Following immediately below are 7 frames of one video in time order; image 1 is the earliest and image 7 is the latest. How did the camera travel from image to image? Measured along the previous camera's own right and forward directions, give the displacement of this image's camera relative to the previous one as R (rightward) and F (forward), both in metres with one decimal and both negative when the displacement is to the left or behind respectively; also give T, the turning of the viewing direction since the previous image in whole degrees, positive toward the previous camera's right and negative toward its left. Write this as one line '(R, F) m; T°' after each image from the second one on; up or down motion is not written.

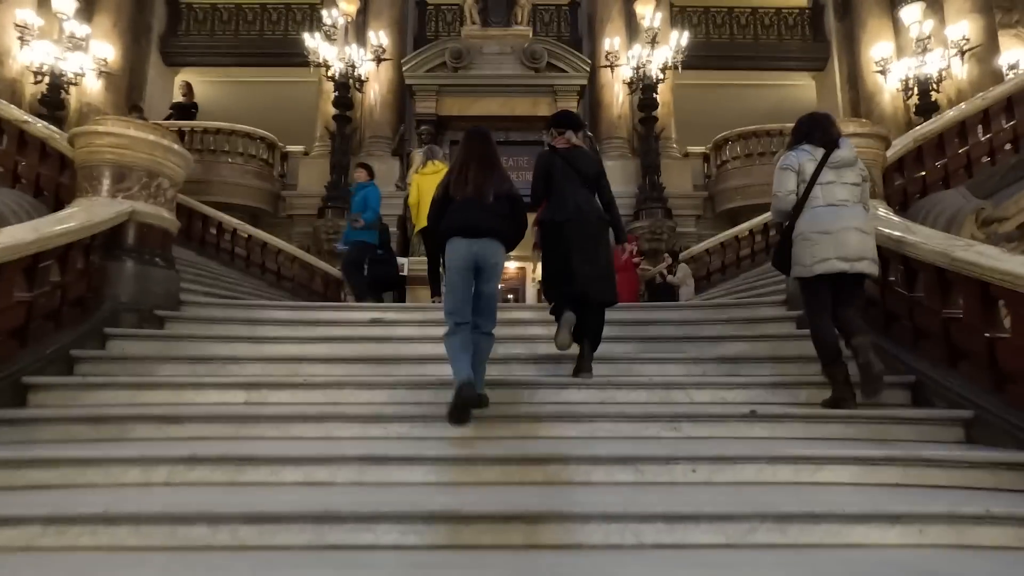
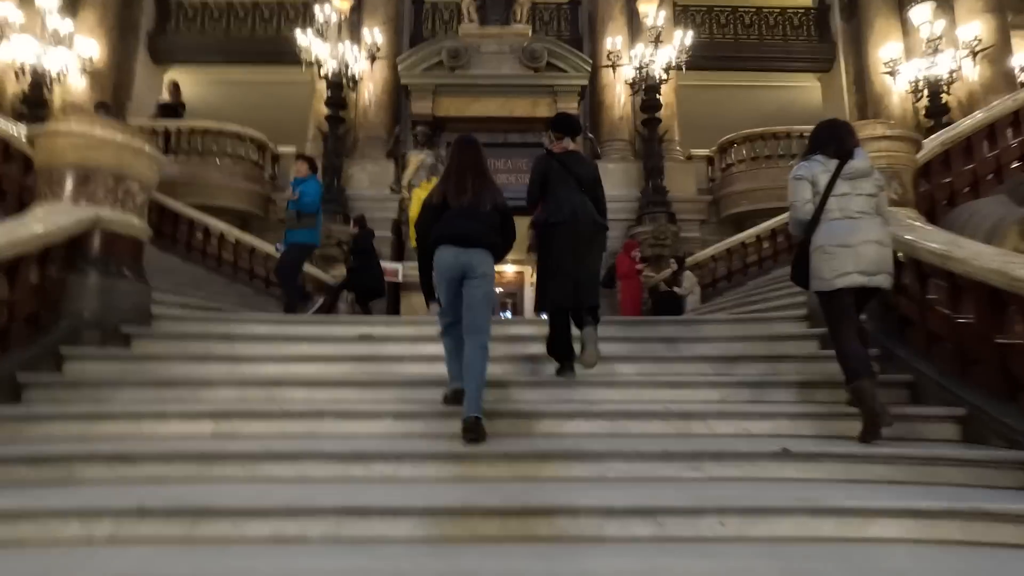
(0.0, +0.3) m; 0°
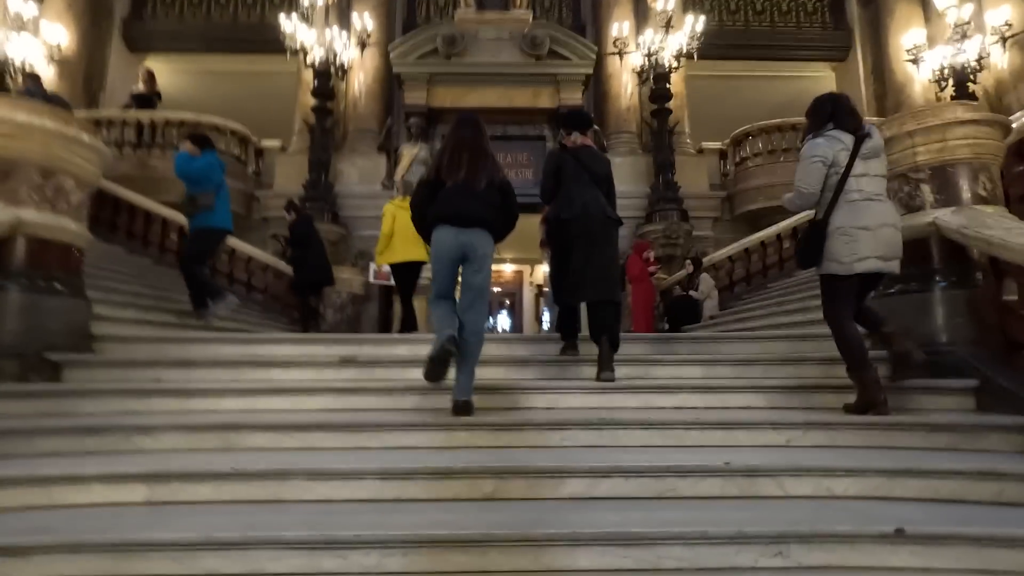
(-0.1, +0.6) m; 0°
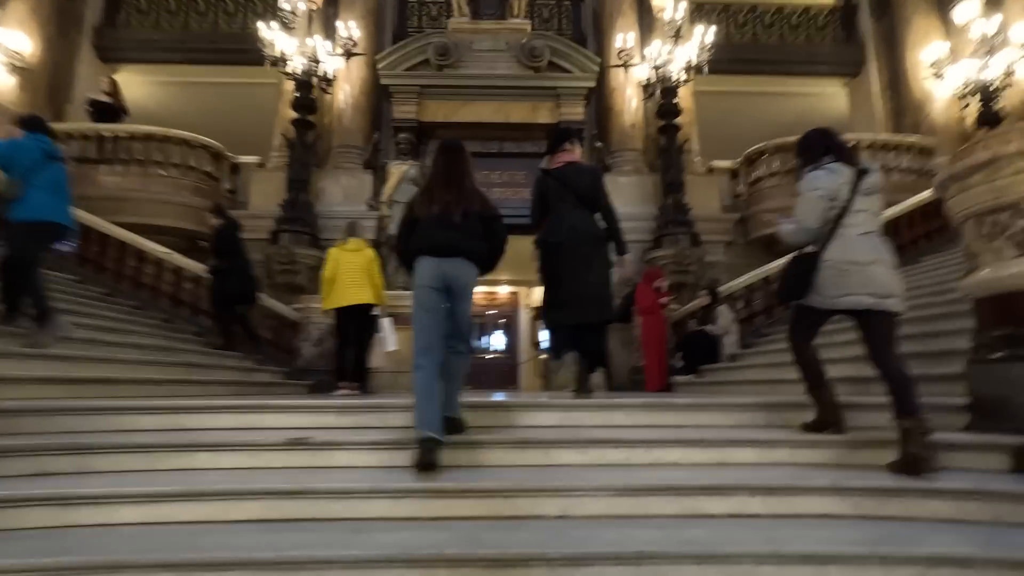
(0.0, +0.8) m; +1°
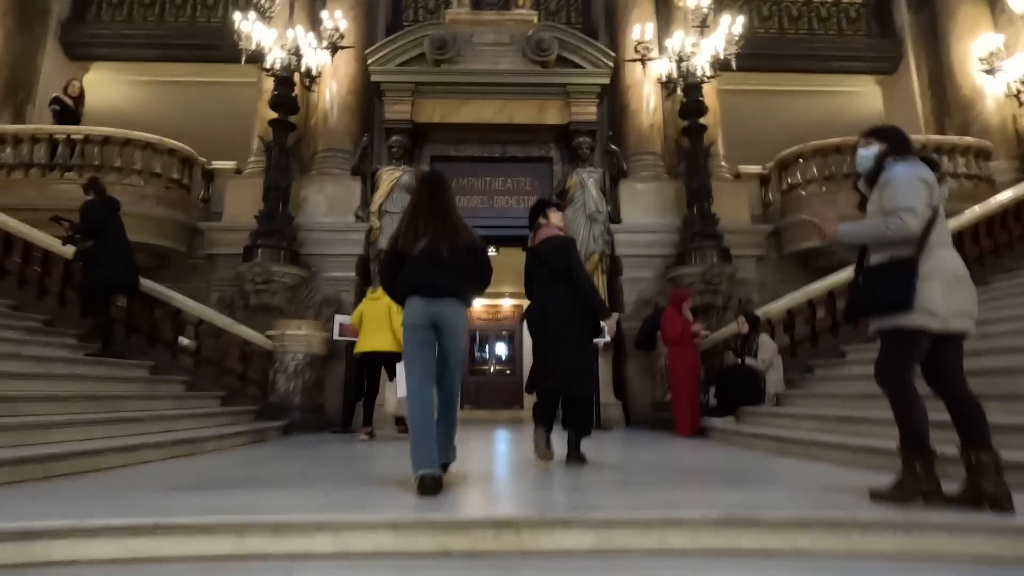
(0.0, +1.0) m; 0°
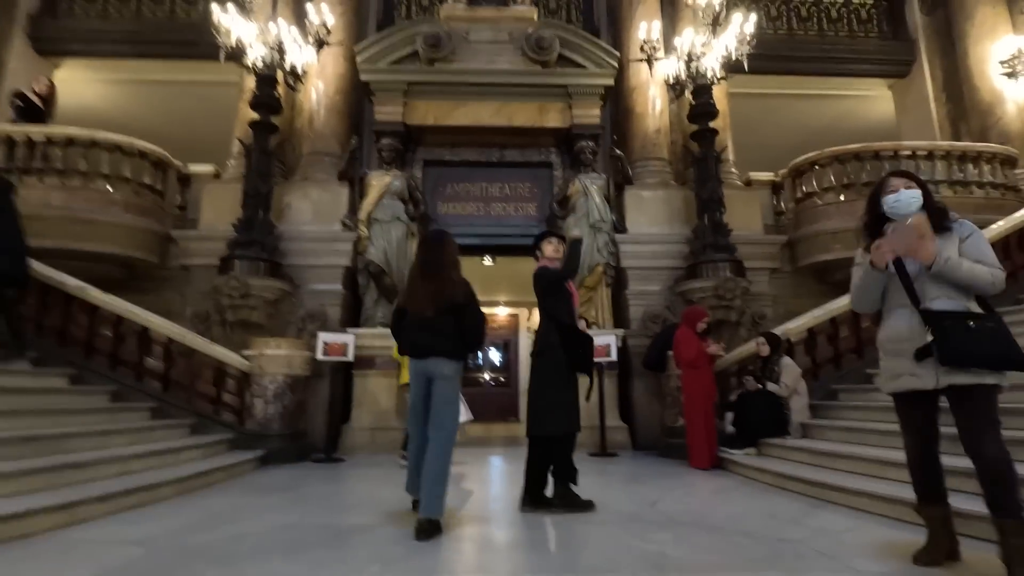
(-0.1, +0.5) m; +1°
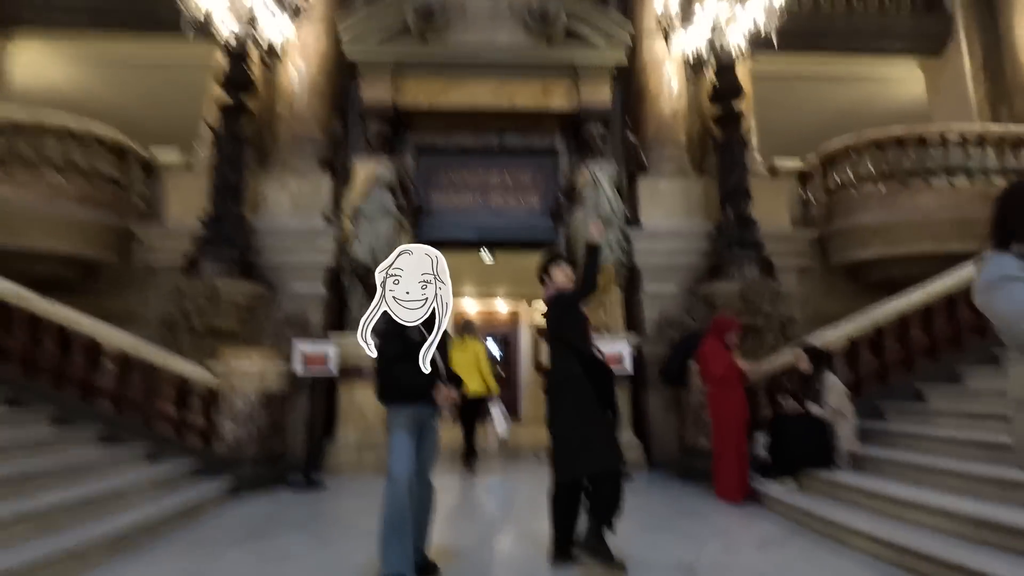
(-0.1, +0.7) m; 0°
